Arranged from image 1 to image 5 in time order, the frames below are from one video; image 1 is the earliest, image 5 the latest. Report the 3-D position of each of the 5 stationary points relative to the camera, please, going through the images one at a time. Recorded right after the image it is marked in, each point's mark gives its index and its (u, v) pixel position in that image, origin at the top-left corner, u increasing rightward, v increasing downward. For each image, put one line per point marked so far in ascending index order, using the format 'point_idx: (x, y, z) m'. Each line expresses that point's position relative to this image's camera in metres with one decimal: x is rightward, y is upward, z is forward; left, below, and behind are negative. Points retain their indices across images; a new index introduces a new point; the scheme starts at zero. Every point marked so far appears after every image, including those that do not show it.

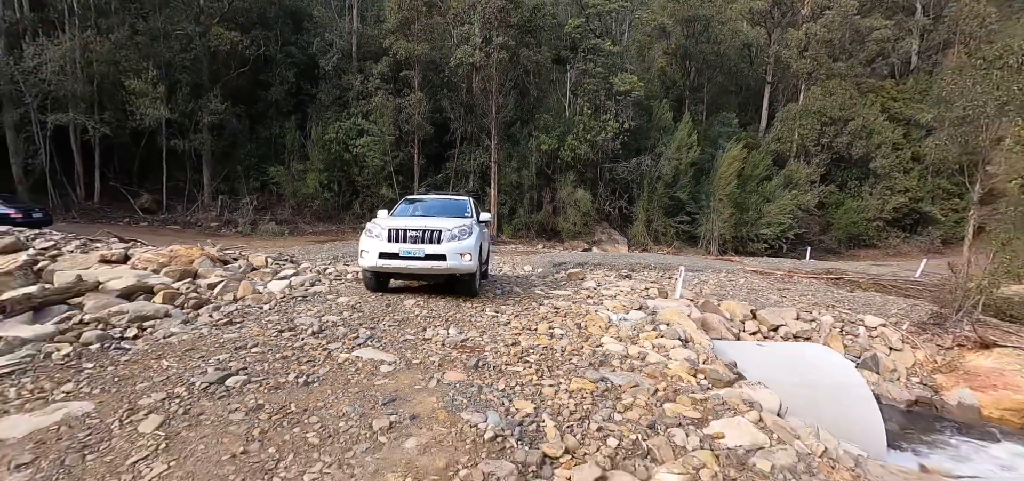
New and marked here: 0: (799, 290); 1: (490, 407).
0: (+7.3, -1.3, +10.8) m
1: (-0.1, -1.0, +2.3) m
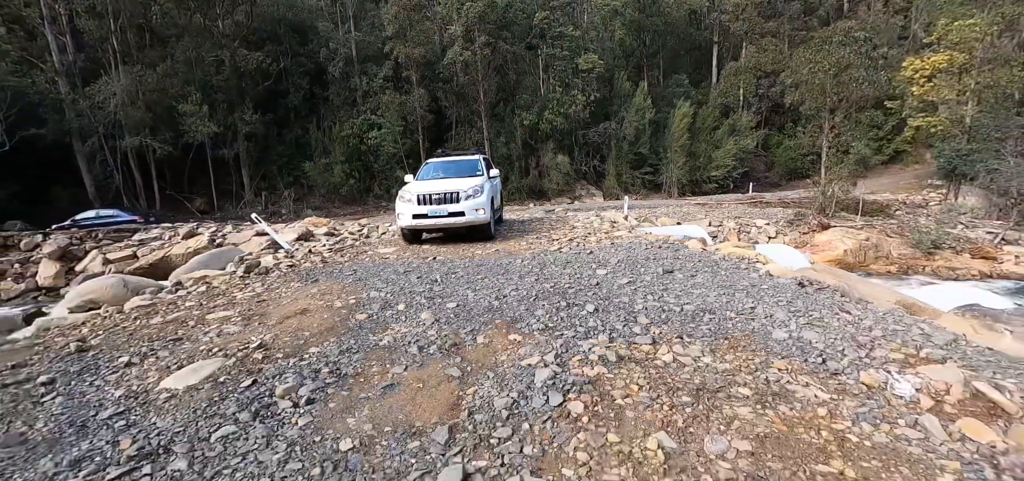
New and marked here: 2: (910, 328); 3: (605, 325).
0: (+7.5, +1.0, +15.2) m
1: (+0.4, -0.1, +6.6) m
2: (+2.4, -0.5, +2.6) m
3: (+0.6, -0.5, +2.8) m
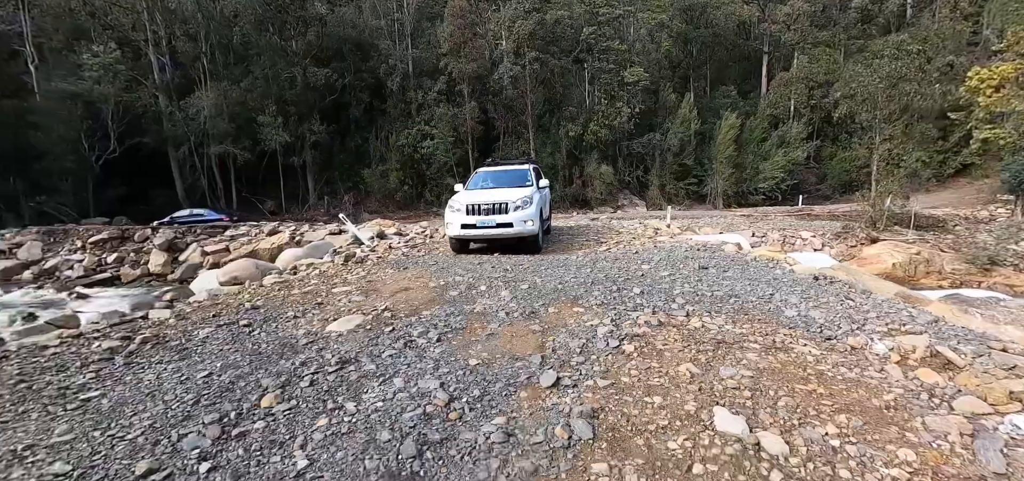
0: (+9.2, +0.6, +15.4) m
1: (+1.3, -0.1, +7.4) m
2: (+2.9, -0.5, +3.2) m
3: (+1.1, -0.5, +3.6) m
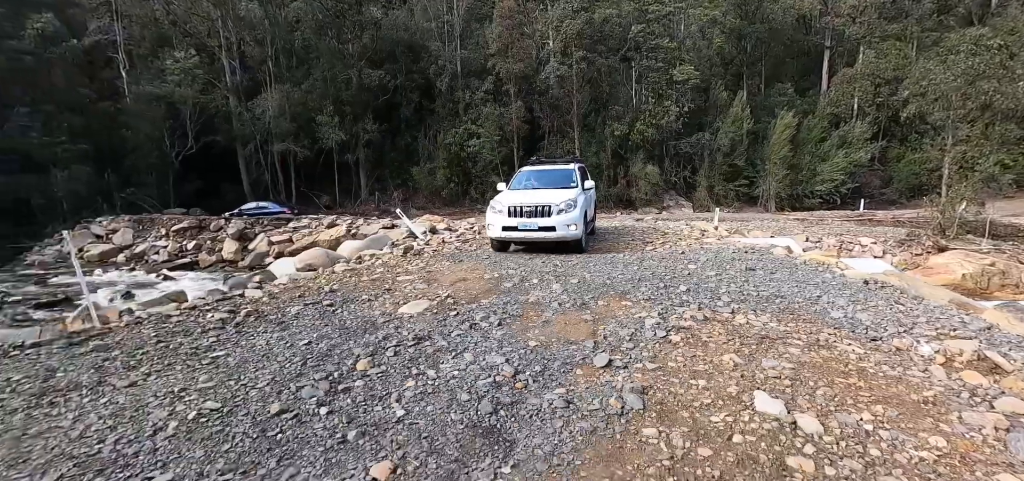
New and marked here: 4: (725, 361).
0: (+10.7, +0.4, +14.8) m
1: (+2.1, -0.1, +7.5) m
2: (+3.3, -0.6, +3.3) m
3: (+1.6, -0.5, +3.8) m
4: (+1.3, -0.7, +2.6) m
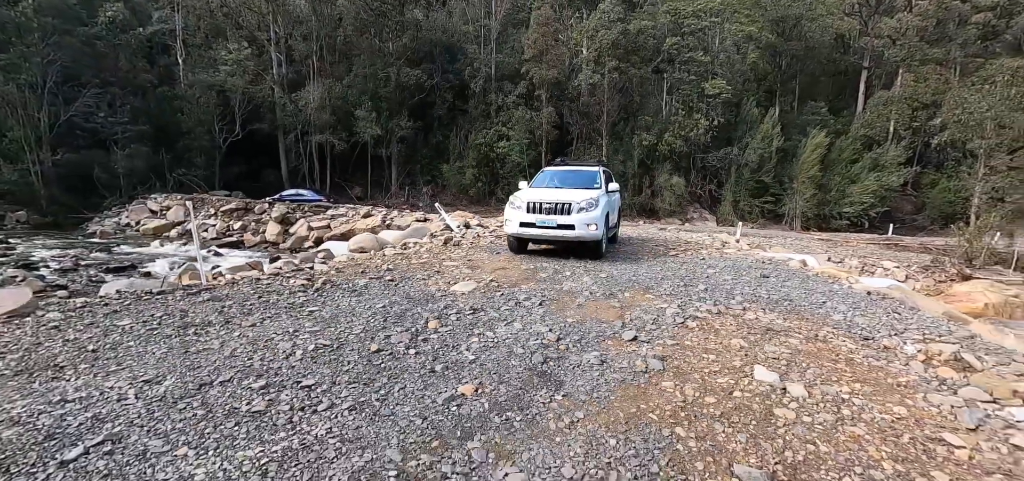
0: (+11.6, -0.3, +14.9) m
1: (+2.6, -0.2, +8.0) m
2: (+3.7, -0.7, +3.7) m
3: (+2.0, -0.6, +4.3) m
4: (+1.6, -0.8, +3.1) m
